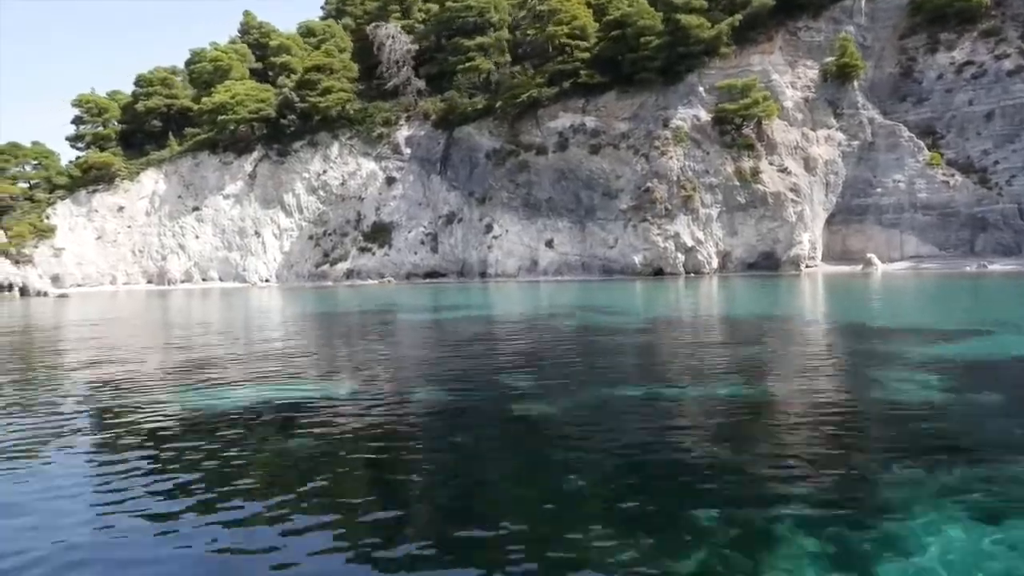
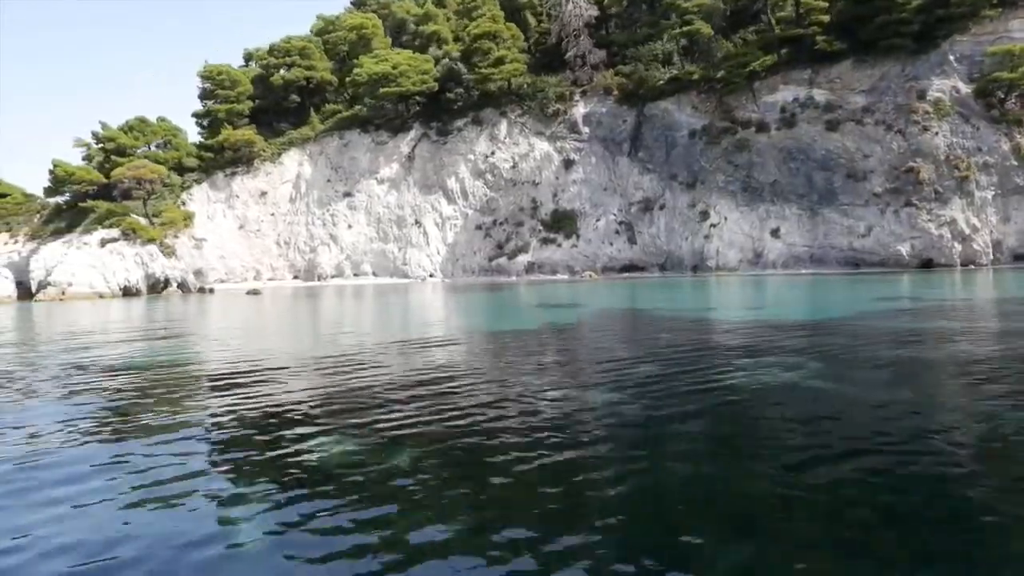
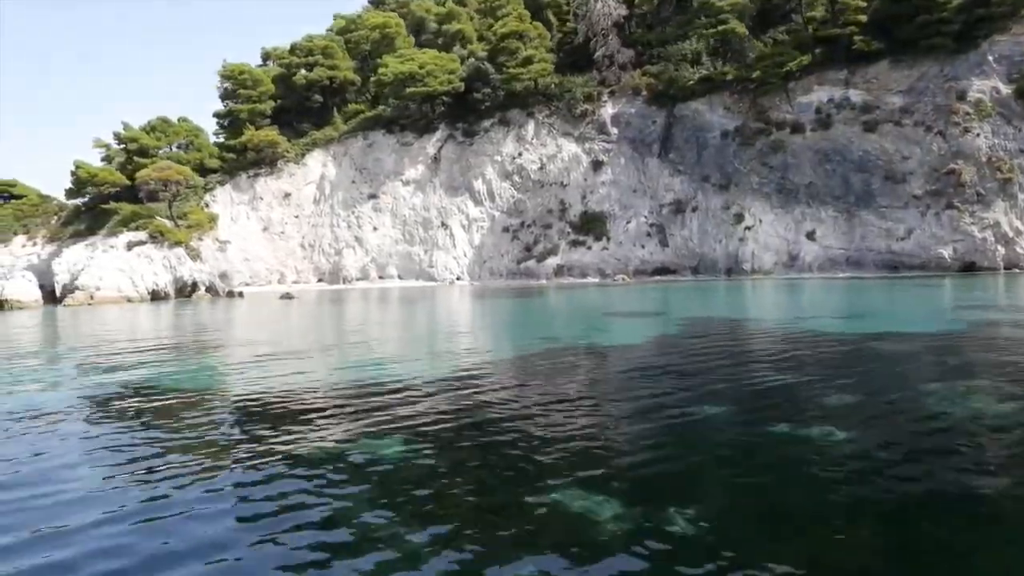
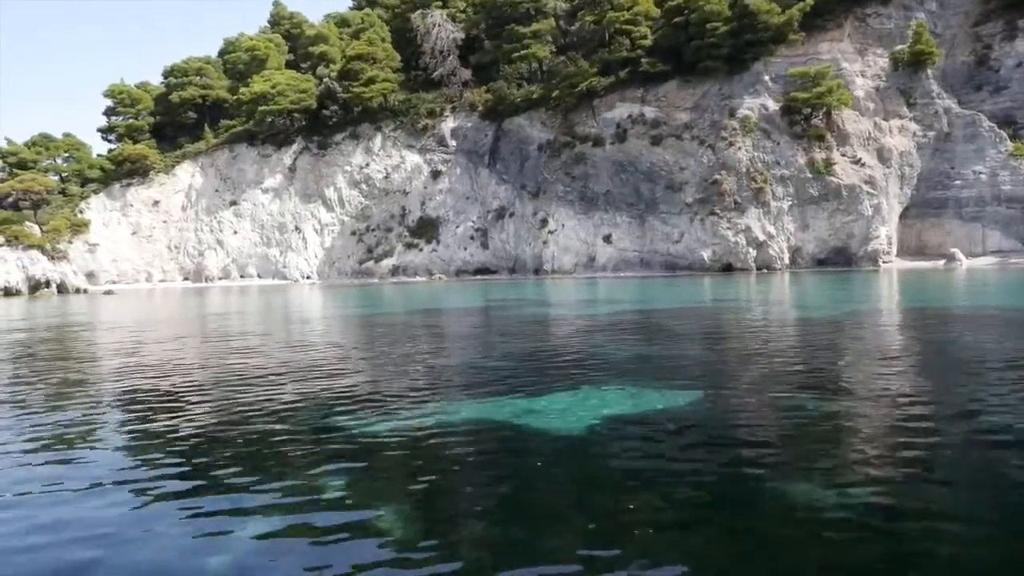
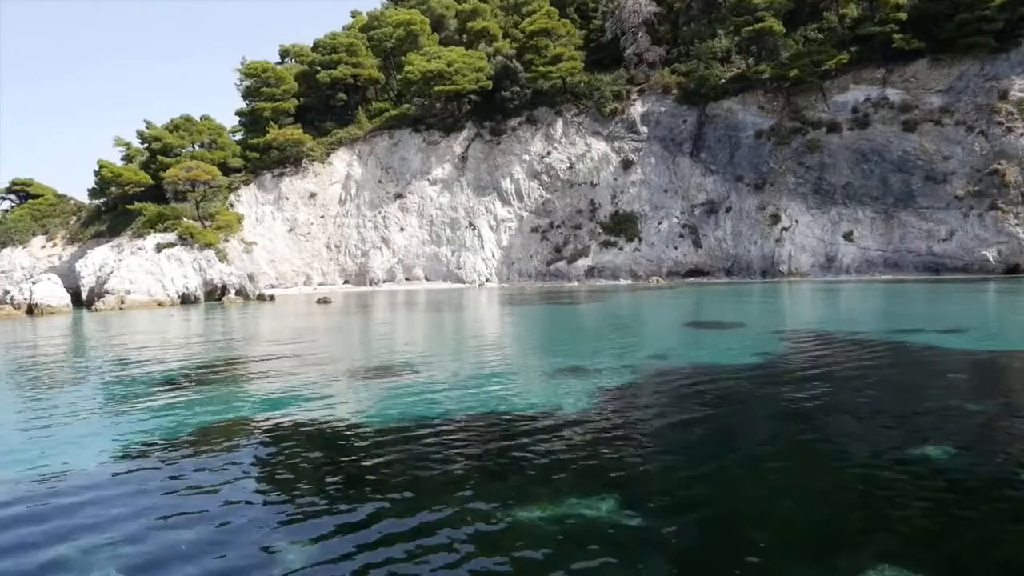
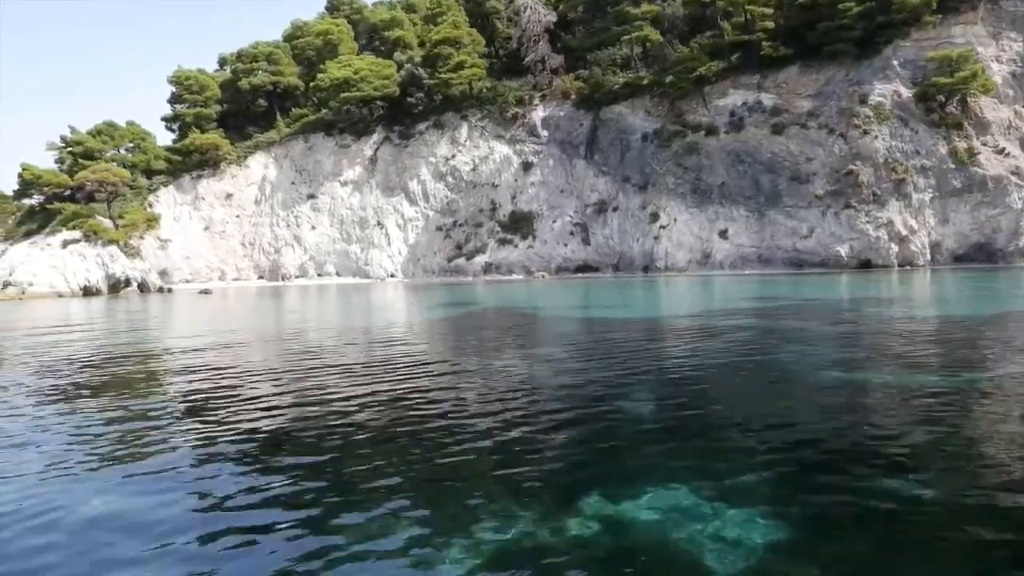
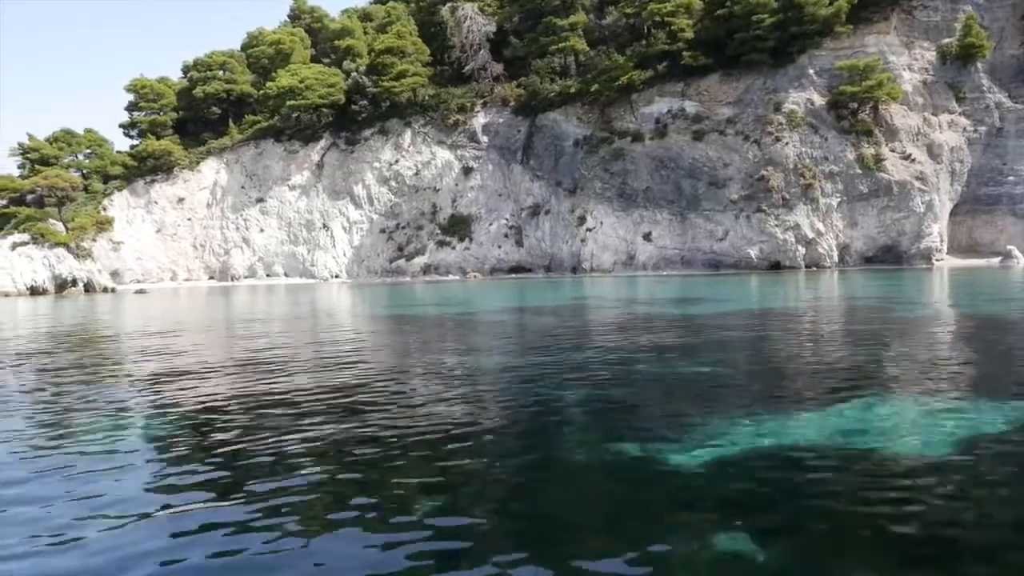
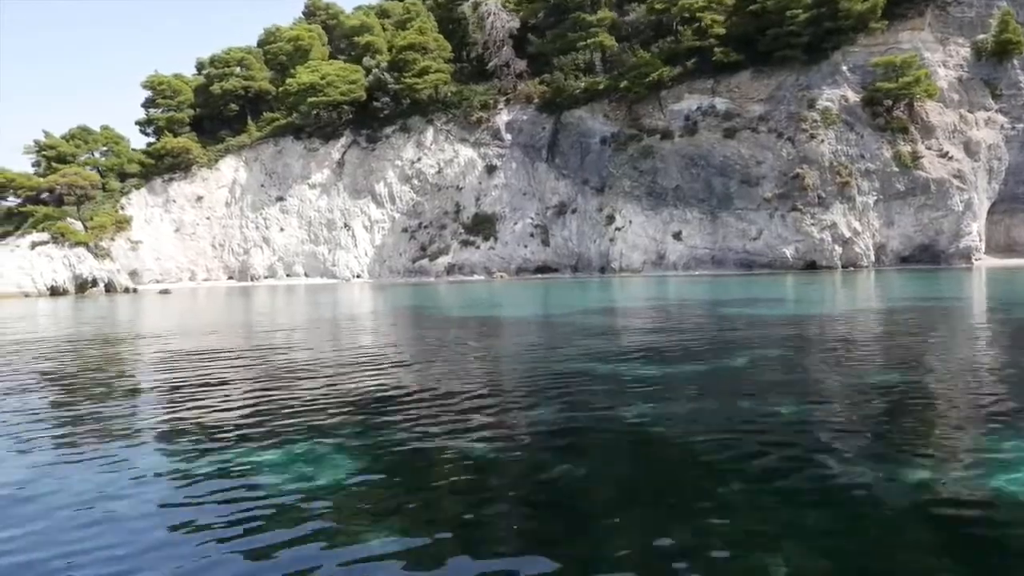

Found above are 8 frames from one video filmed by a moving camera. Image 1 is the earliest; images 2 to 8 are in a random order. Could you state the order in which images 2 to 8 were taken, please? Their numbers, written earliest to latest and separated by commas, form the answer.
4, 7, 8, 6, 2, 3, 5
